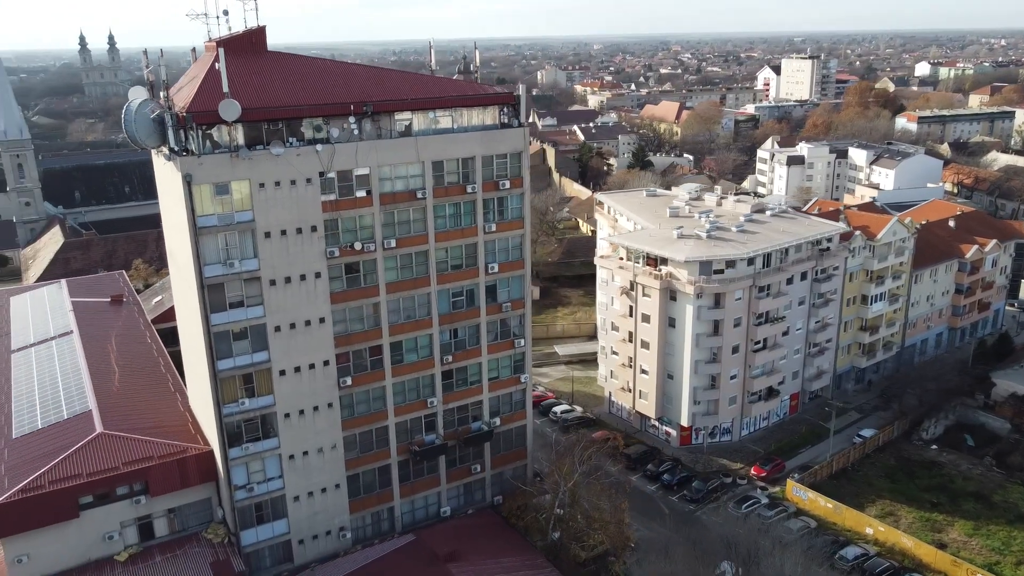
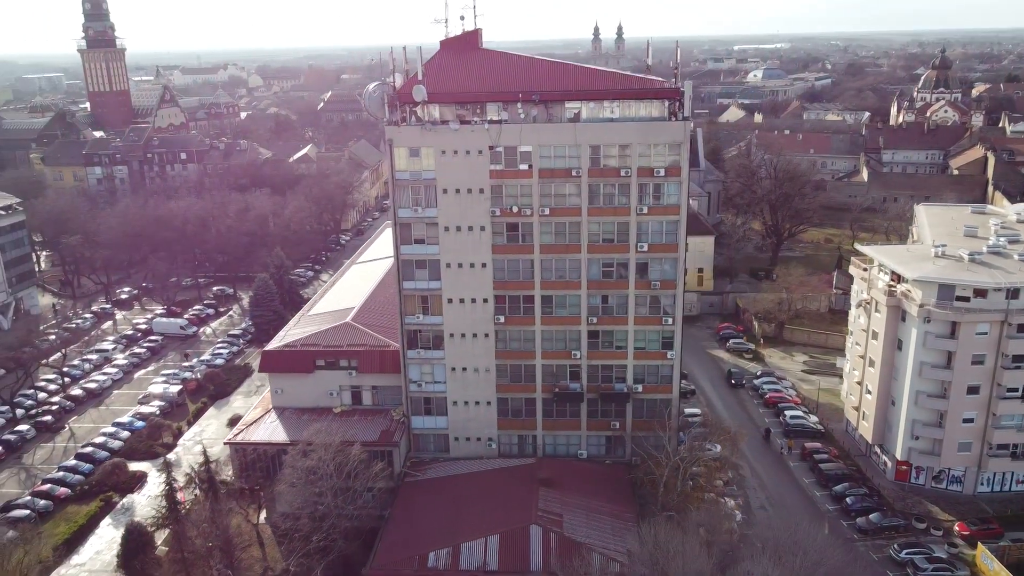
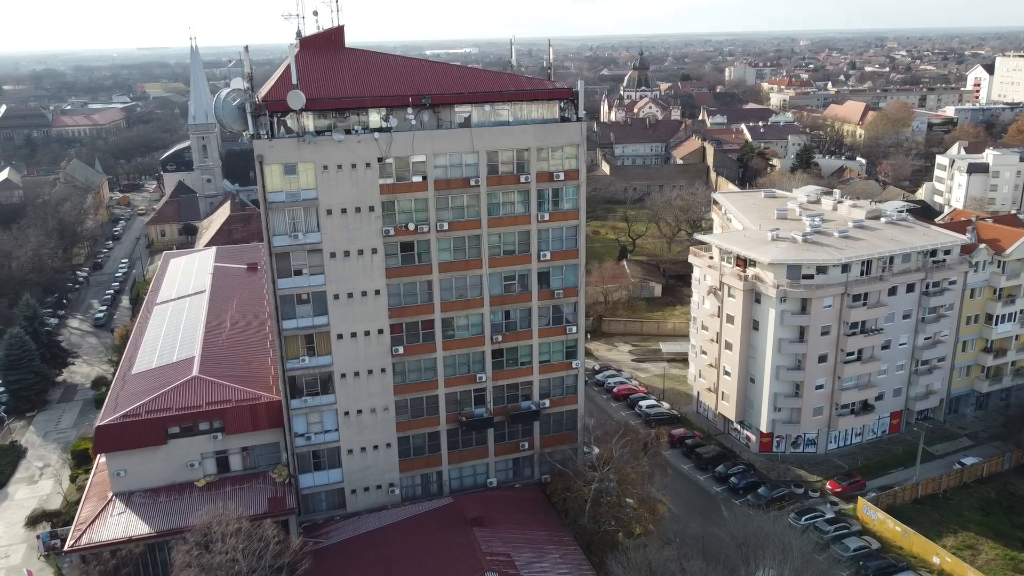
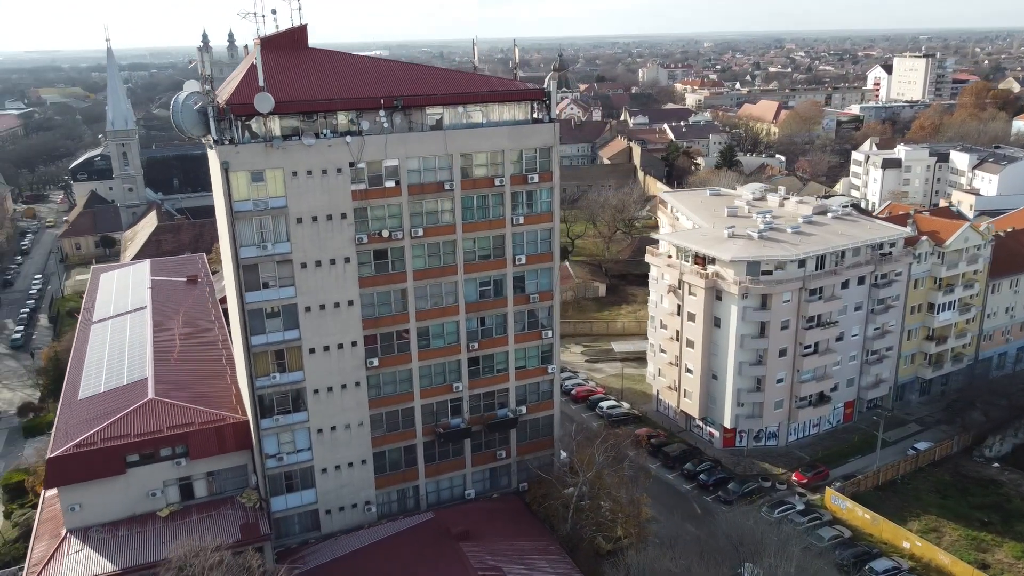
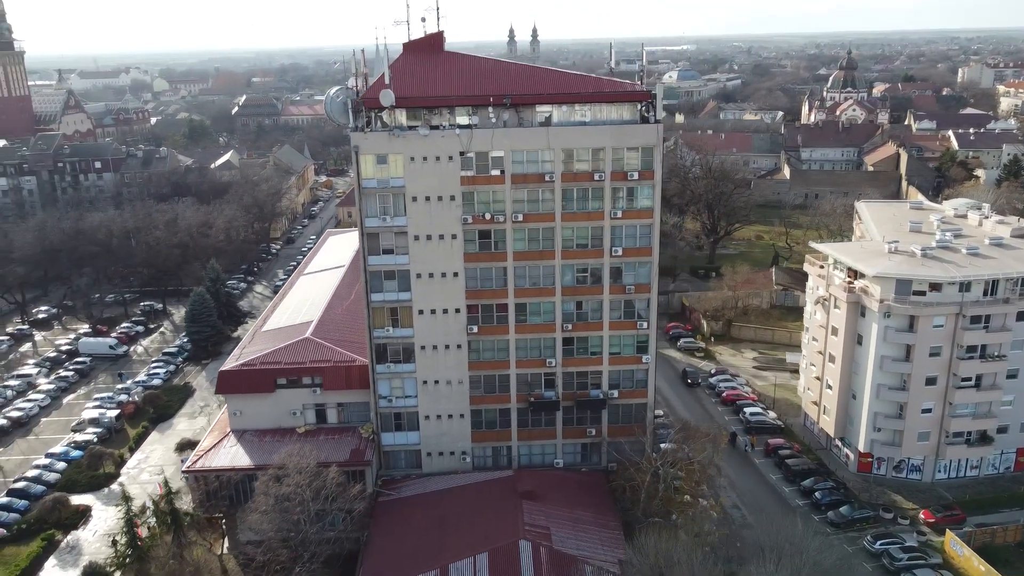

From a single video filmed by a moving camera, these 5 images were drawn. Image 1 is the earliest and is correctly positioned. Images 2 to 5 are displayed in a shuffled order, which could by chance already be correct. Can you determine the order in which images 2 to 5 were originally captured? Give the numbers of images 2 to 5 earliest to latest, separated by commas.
4, 3, 5, 2
